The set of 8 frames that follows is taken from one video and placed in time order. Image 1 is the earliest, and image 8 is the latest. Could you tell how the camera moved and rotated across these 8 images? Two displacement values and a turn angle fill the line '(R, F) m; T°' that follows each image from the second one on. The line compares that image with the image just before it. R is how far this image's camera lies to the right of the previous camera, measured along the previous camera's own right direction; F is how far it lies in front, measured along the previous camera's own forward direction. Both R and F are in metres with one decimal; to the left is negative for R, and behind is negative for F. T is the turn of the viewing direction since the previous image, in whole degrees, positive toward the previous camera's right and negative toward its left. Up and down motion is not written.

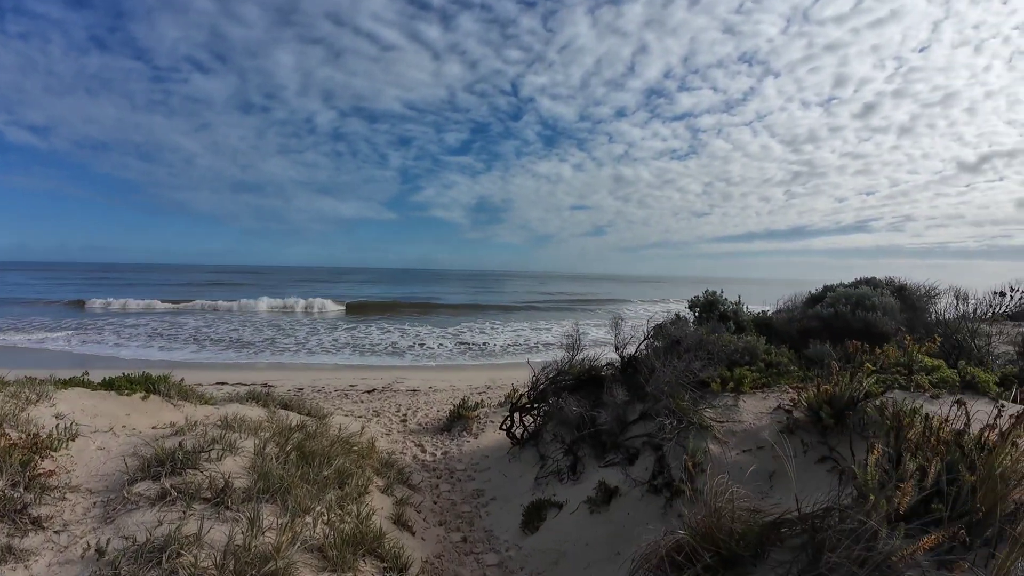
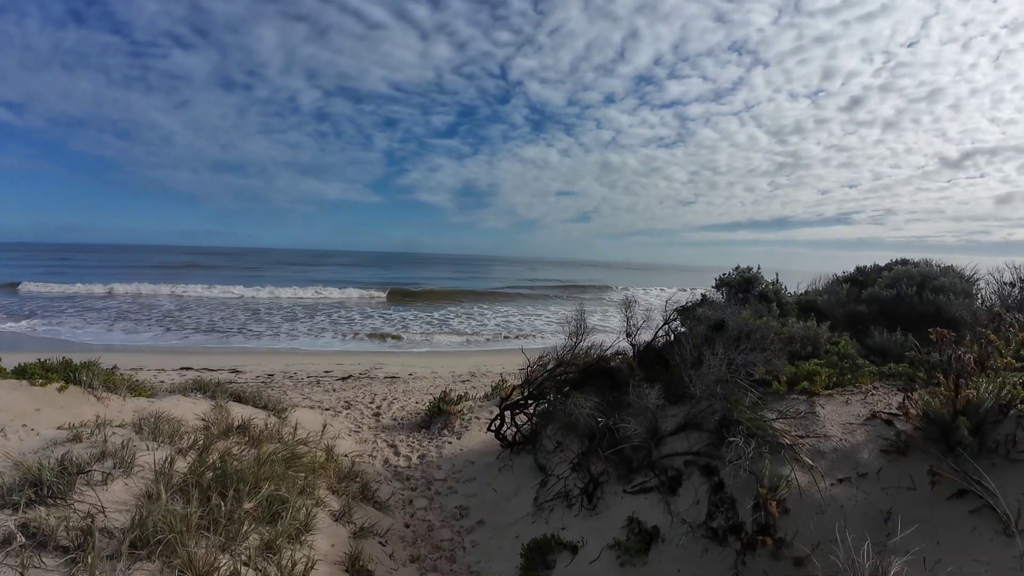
(-0.1, +1.1) m; +2°
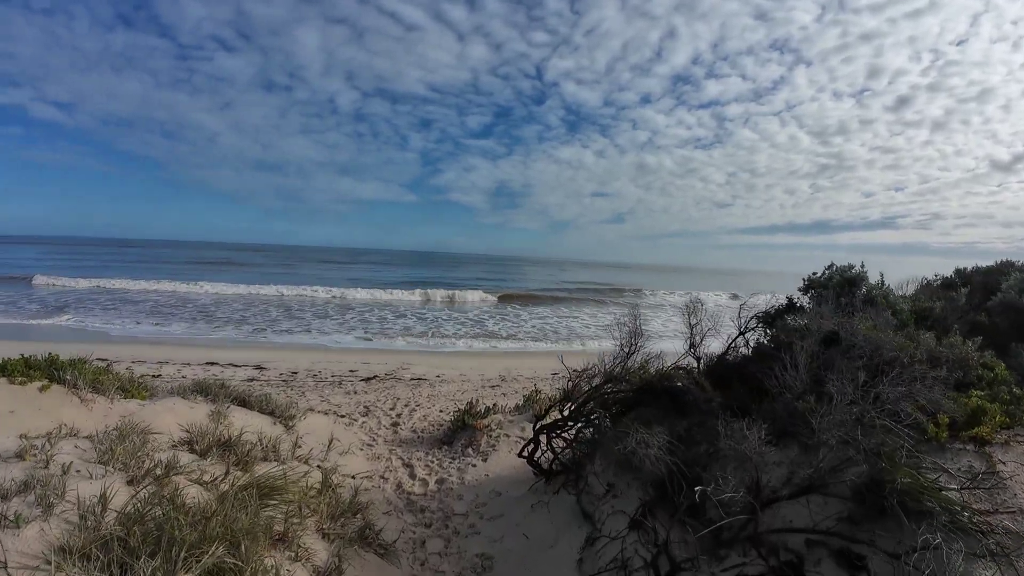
(-0.1, +0.9) m; -4°
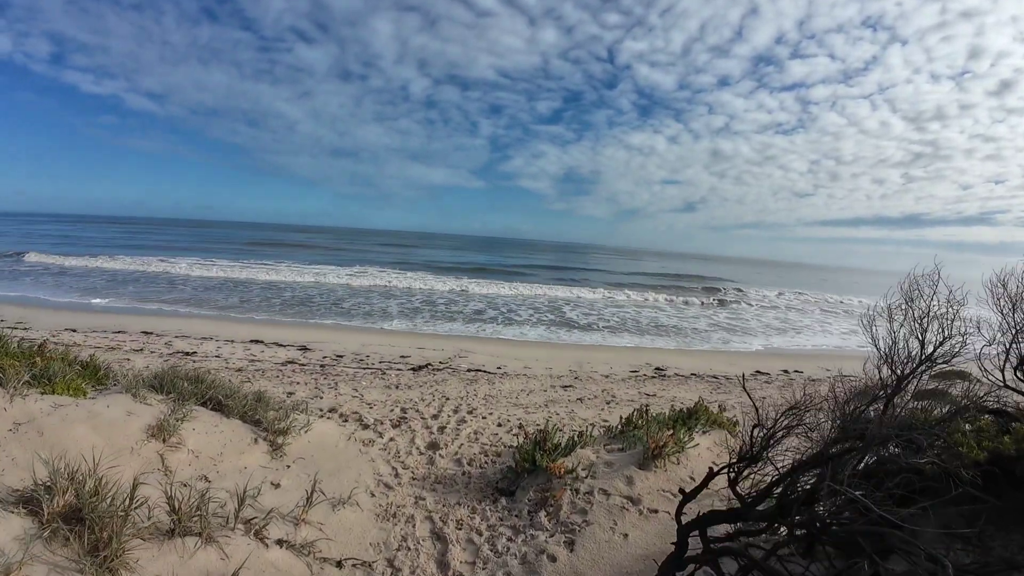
(-0.3, +2.1) m; -8°
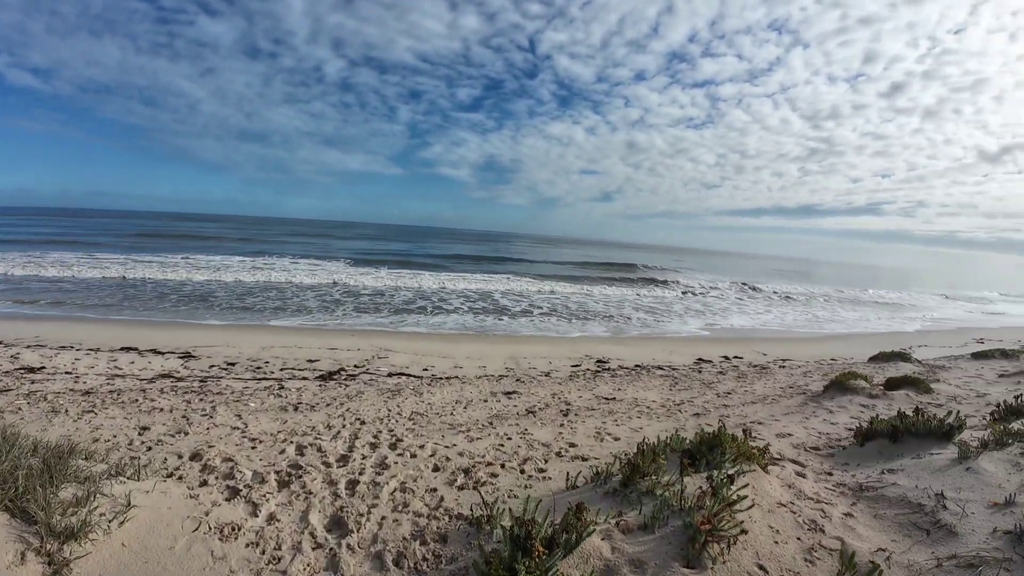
(-0.1, +1.5) m; +9°
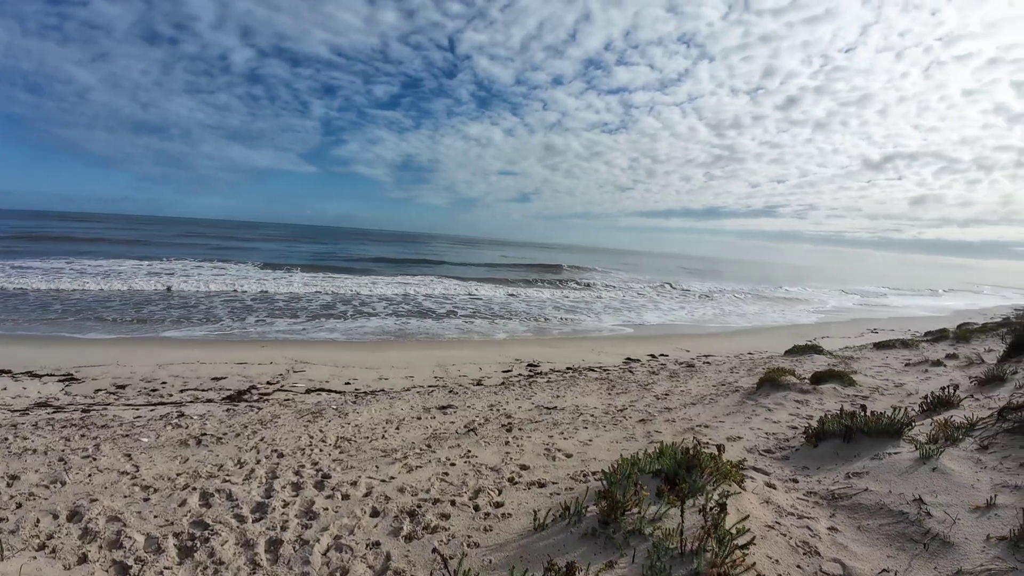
(-0.2, +0.5) m; +9°
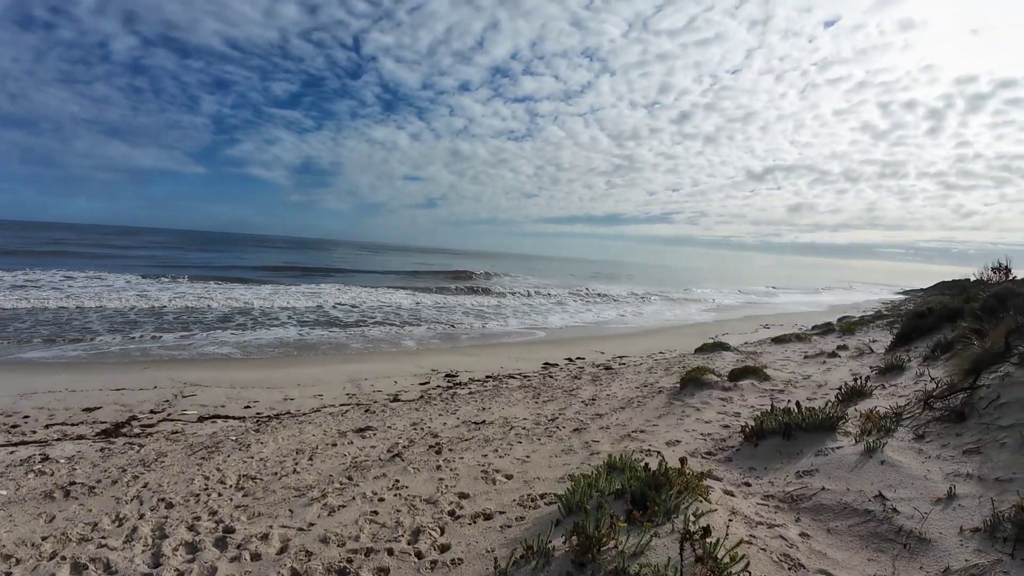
(-0.2, +0.4) m; +11°
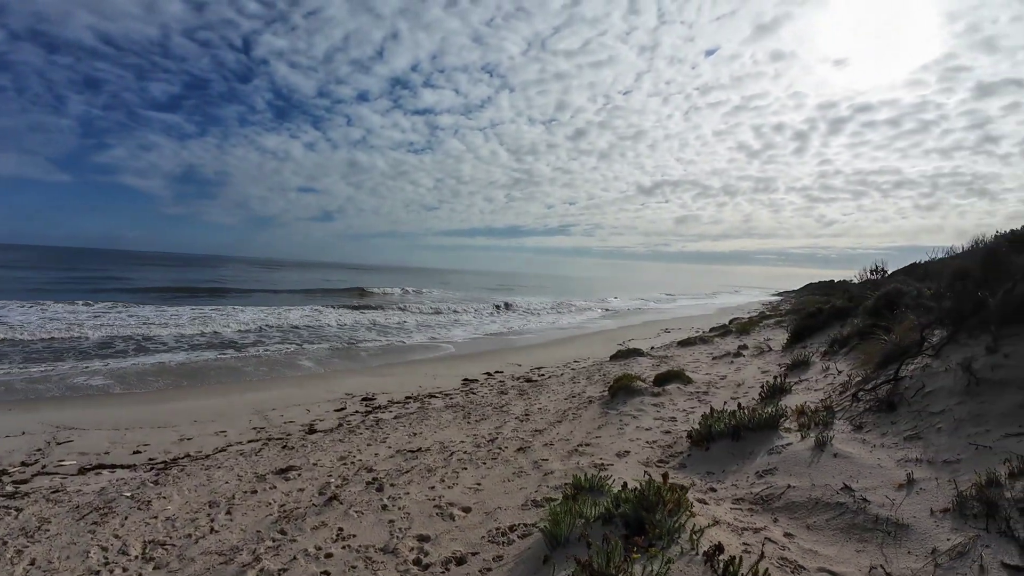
(-0.5, +0.3) m; +13°
